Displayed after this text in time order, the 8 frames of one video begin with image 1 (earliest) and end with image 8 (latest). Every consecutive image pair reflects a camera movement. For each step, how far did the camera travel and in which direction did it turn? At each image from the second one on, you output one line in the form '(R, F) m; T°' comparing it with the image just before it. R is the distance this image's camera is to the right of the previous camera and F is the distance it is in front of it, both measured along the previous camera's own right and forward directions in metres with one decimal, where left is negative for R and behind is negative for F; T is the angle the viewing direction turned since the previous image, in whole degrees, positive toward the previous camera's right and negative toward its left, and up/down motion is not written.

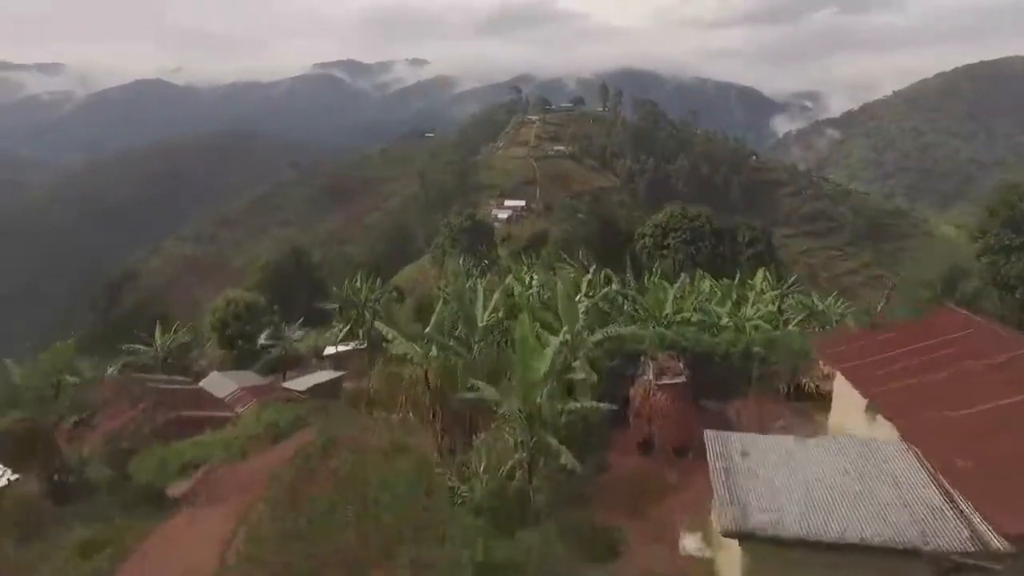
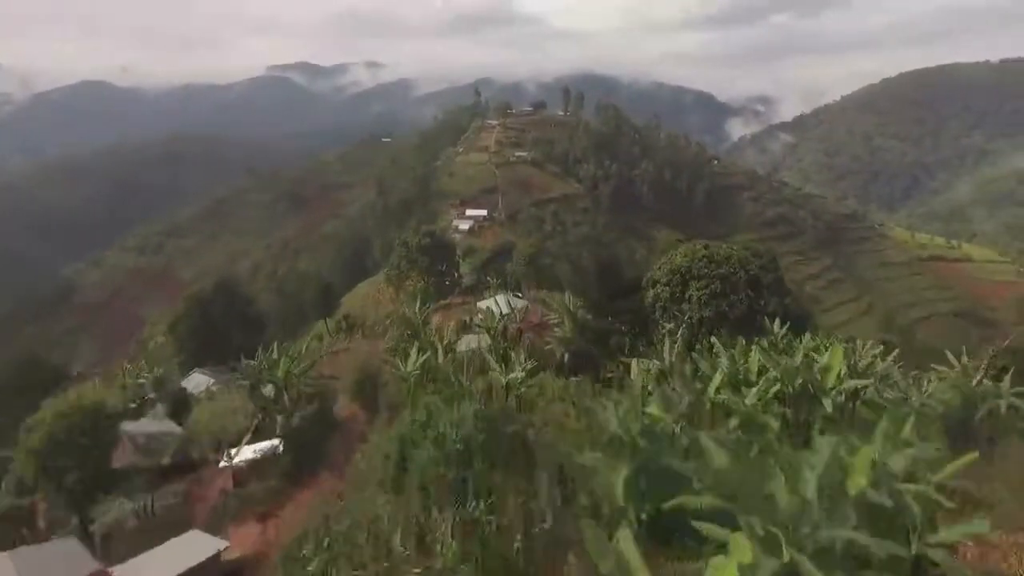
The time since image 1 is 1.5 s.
(-0.1, +2.3) m; +4°
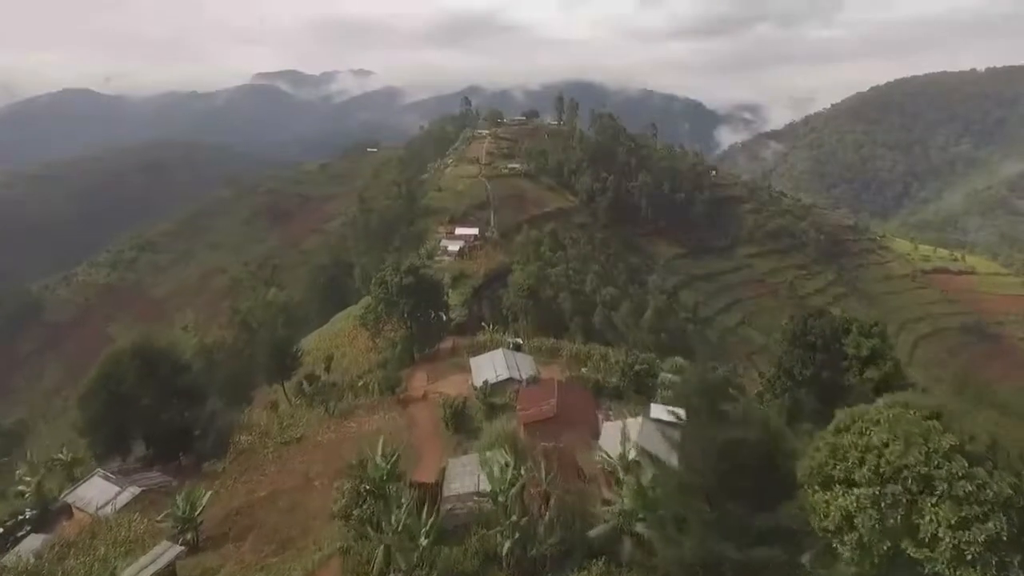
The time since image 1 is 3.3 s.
(-0.3, +3.8) m; +1°
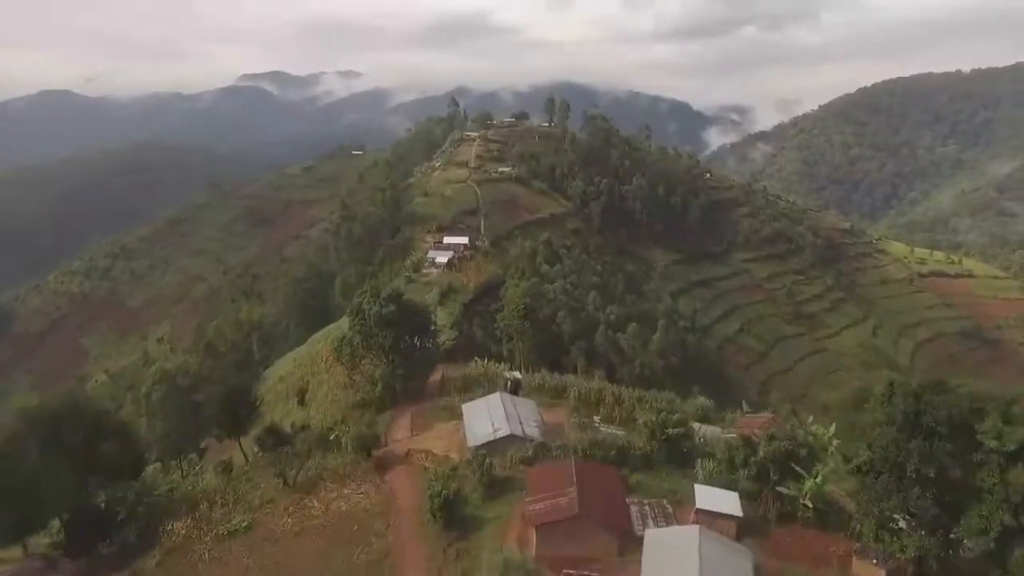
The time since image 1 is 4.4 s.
(-0.2, +2.5) m; +1°
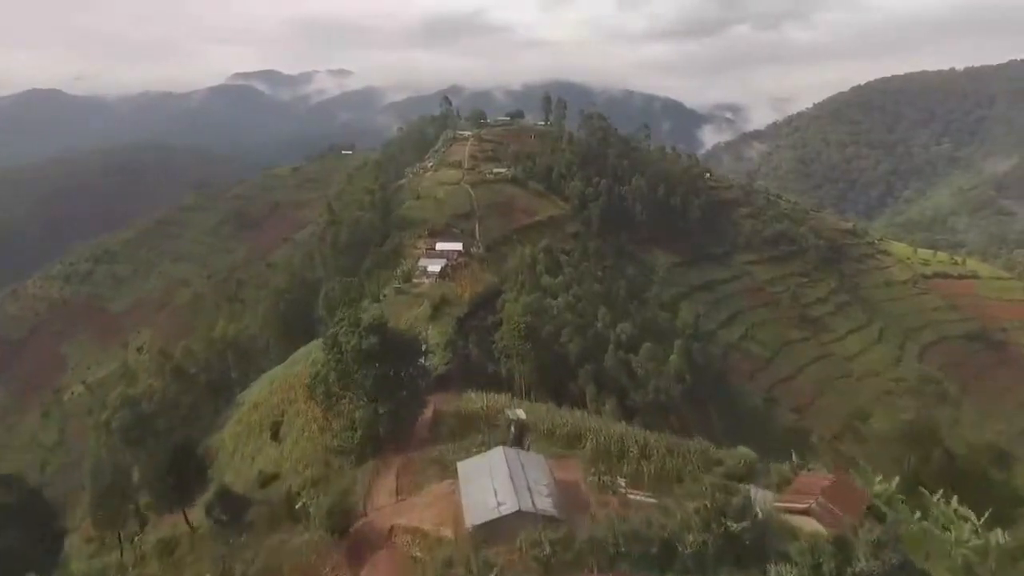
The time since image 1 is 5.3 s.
(-0.2, +2.4) m; +1°
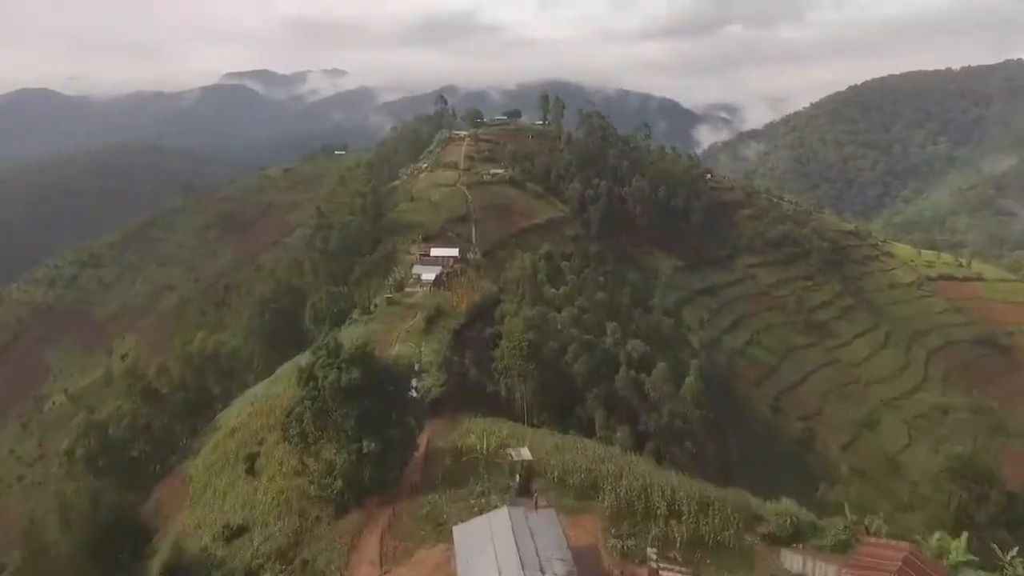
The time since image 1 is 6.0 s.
(-0.2, +1.9) m; 0°
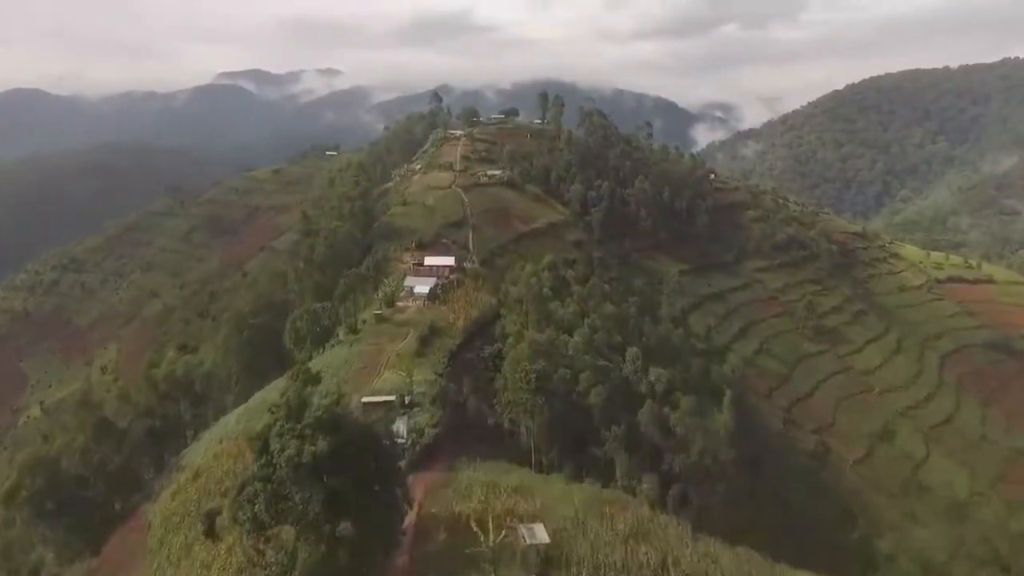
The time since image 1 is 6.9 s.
(-0.3, +2.7) m; 0°
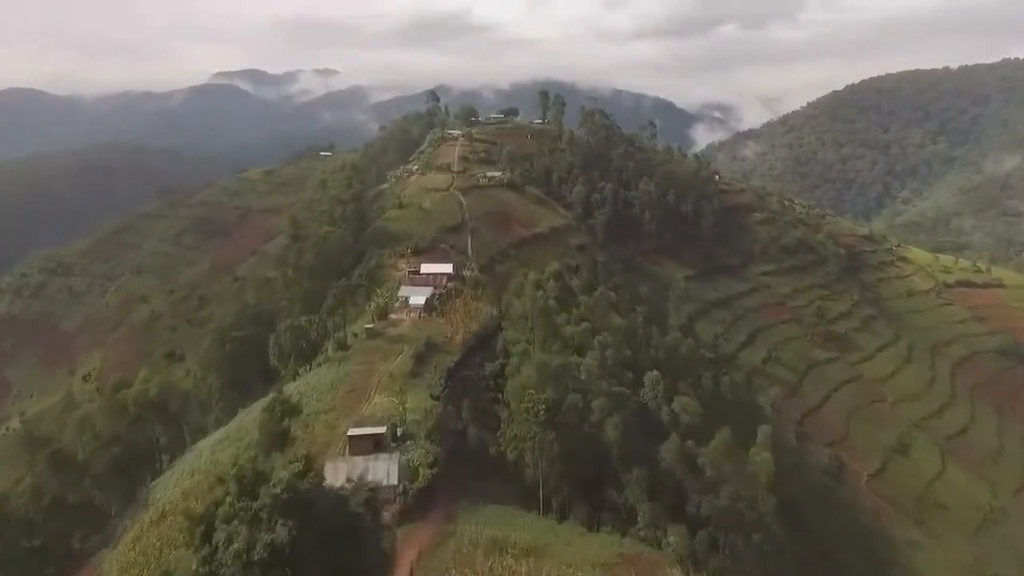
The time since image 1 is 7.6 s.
(-0.2, +2.1) m; 0°
